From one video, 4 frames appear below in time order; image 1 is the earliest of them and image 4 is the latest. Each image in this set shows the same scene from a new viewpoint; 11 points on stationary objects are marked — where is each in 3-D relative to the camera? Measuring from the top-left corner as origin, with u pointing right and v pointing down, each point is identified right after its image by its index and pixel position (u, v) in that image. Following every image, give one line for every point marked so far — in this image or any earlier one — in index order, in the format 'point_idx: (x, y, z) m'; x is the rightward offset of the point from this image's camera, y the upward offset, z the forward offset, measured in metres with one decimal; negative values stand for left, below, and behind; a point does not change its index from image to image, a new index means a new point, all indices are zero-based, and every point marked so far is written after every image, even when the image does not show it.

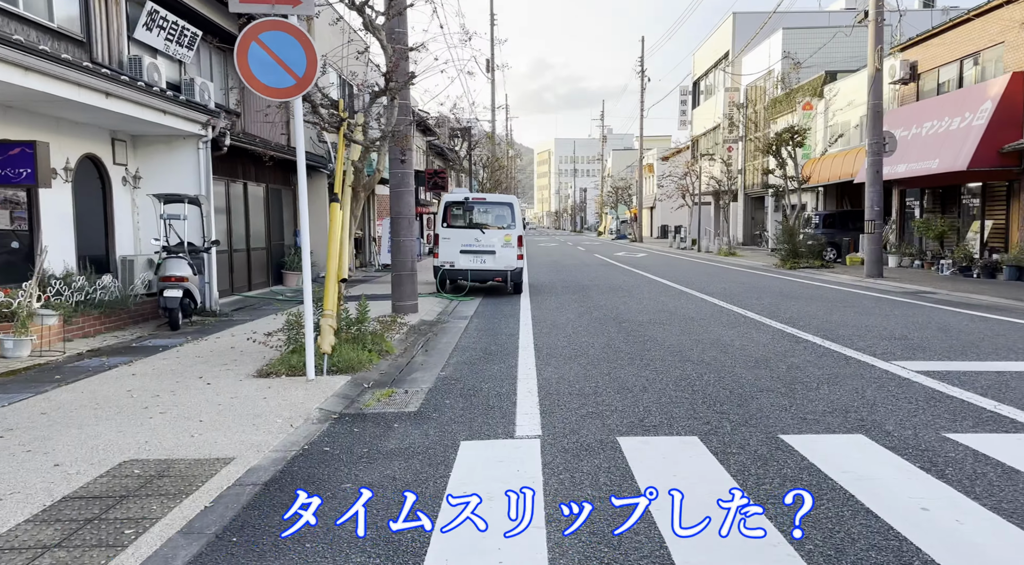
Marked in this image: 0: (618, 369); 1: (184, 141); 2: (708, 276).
0: (+1.0, -0.8, +7.1) m
1: (-5.2, +2.3, +11.9) m
2: (+5.0, +0.2, +19.2) m
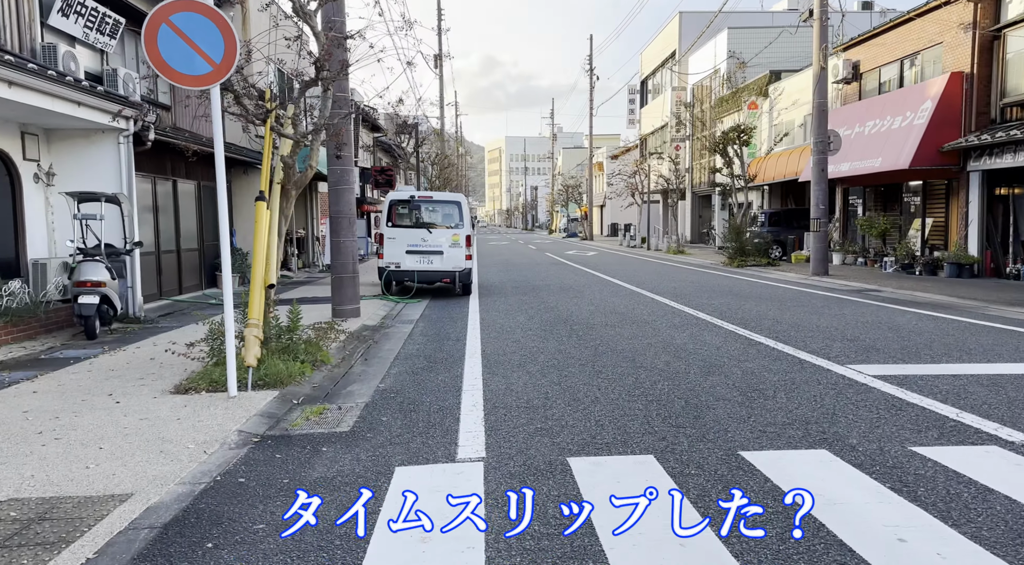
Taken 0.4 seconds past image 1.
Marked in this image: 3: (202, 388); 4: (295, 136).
0: (+0.5, -0.8, +6.8) m
1: (-6.1, +2.2, +11.1) m
2: (+3.7, +0.2, +19.0) m
3: (-2.6, -0.9, +6.4) m
4: (-2.1, +1.4, +7.4) m
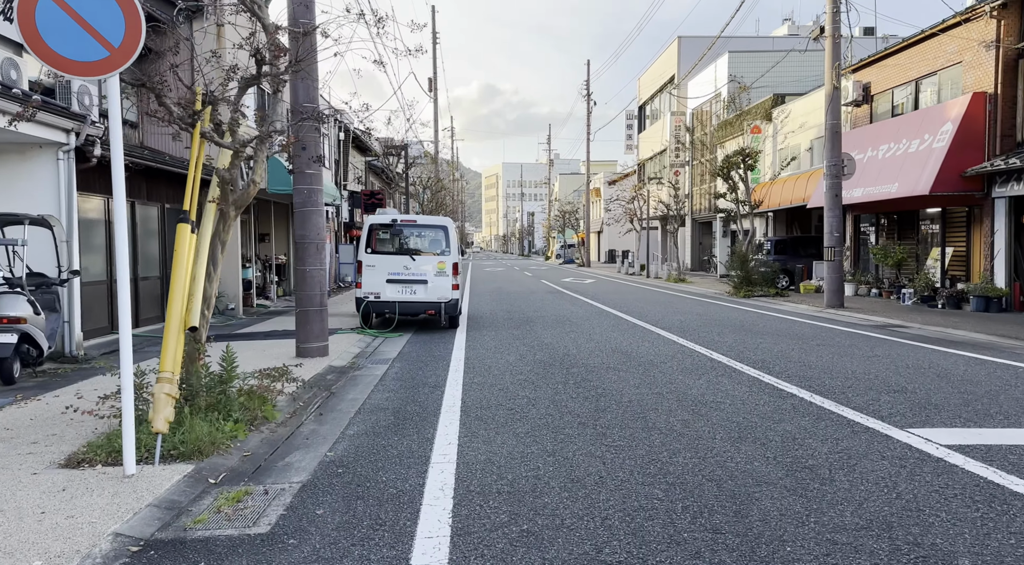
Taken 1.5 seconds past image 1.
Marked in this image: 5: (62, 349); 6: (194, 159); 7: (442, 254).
0: (+0.4, -1.2, +5.4) m
1: (-6.2, +1.7, +9.9) m
2: (+3.5, -0.6, +17.7) m
3: (-2.8, -1.2, +5.0) m
4: (-2.3, +1.1, +6.1) m
5: (-5.8, -0.9, +9.7) m
6: (-2.4, +0.9, +5.6) m
7: (-1.2, +0.5, +13.0) m
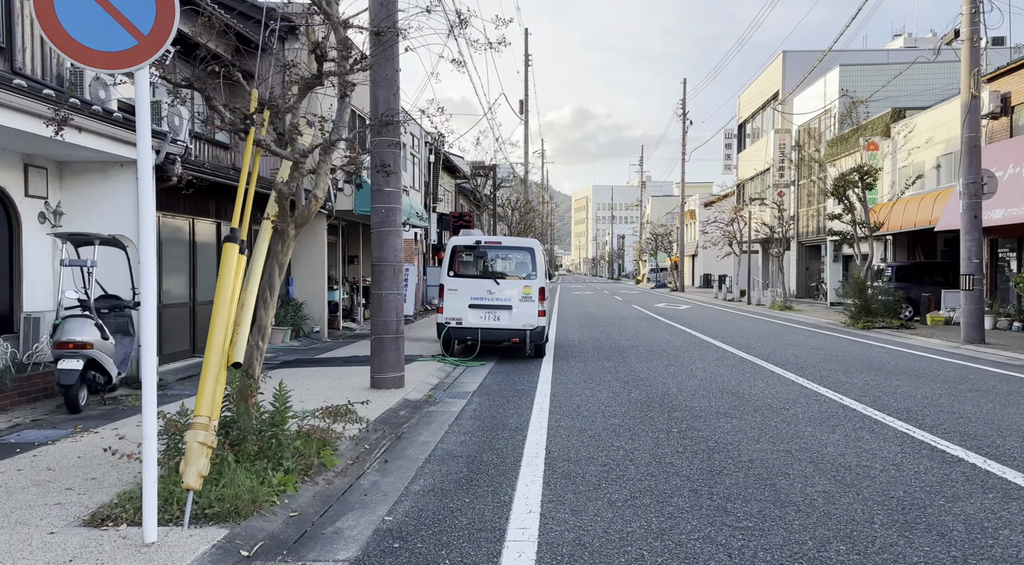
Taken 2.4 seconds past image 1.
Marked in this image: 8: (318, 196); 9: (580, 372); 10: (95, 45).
0: (+0.9, -1.4, +4.3) m
1: (-5.0, +1.5, +9.6) m
2: (+5.5, -1.2, +16.2) m
3: (-2.2, -1.4, +4.3) m
4: (-1.6, +0.9, +5.4) m
5: (-4.7, -1.1, +9.3) m
6: (-1.7, +0.7, +4.9) m
7: (+0.3, +0.1, +12.1) m
8: (-1.4, +0.6, +5.6) m
9: (+1.0, -1.3, +10.9) m
10: (-2.1, +1.2, +3.8) m
